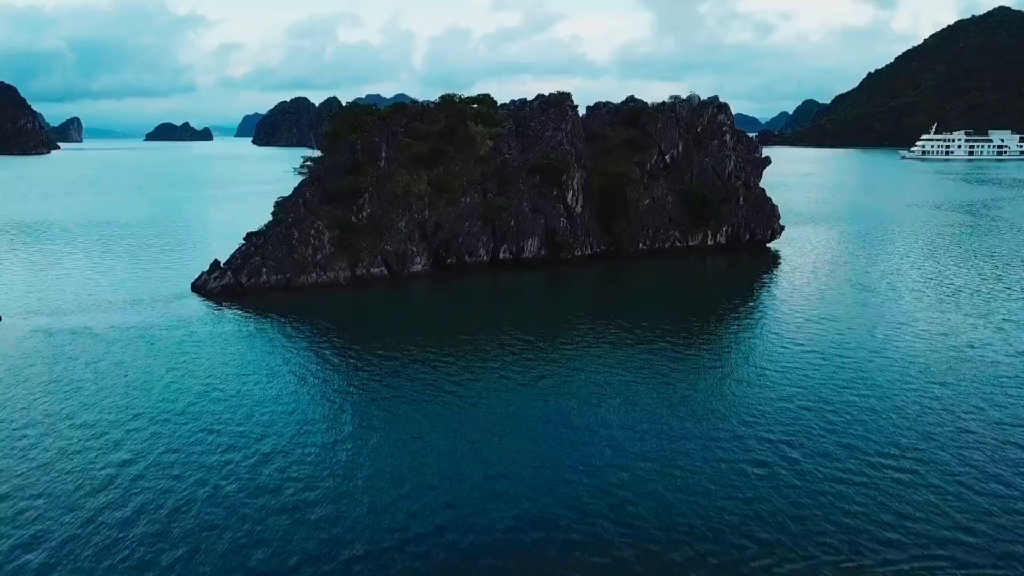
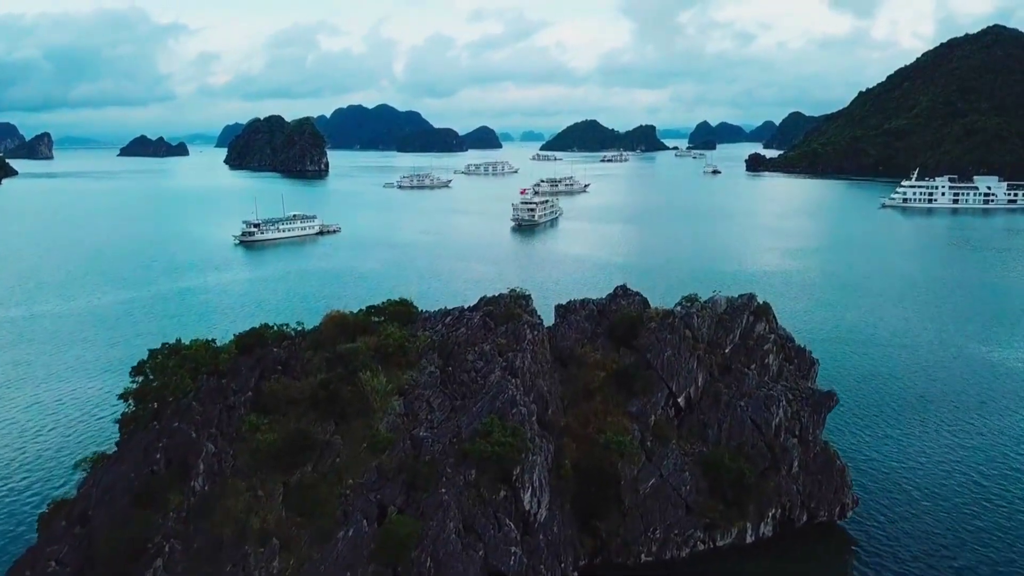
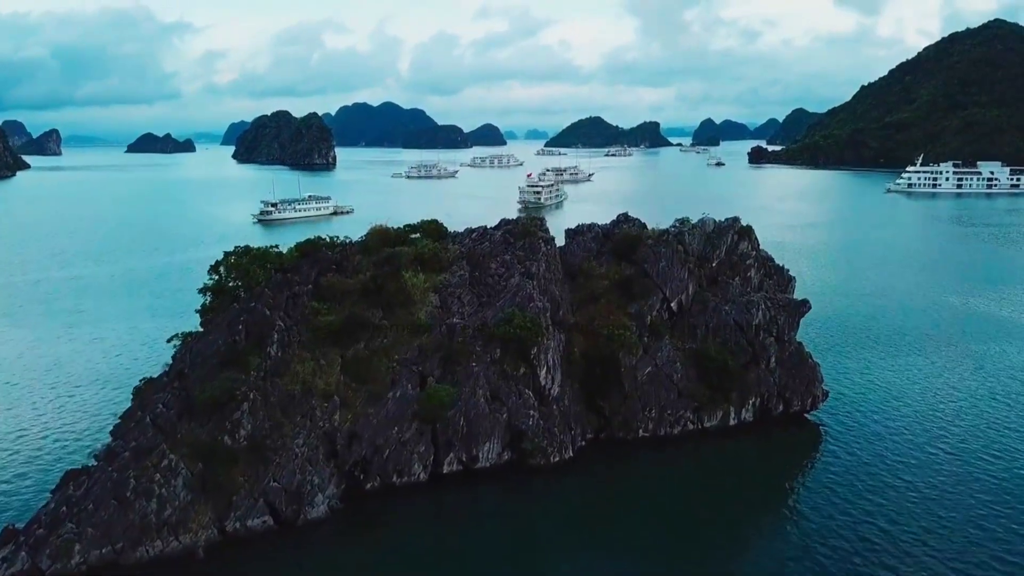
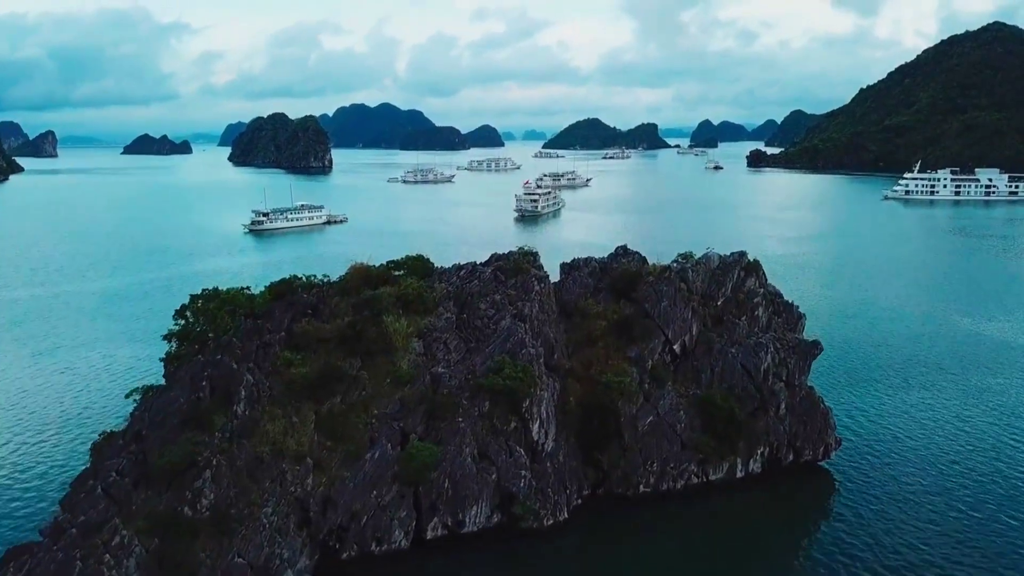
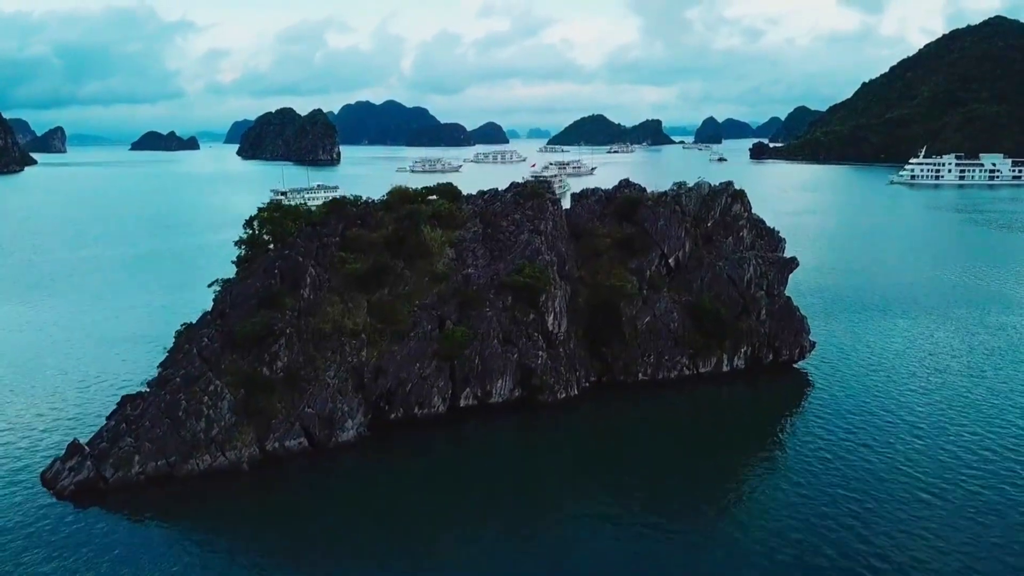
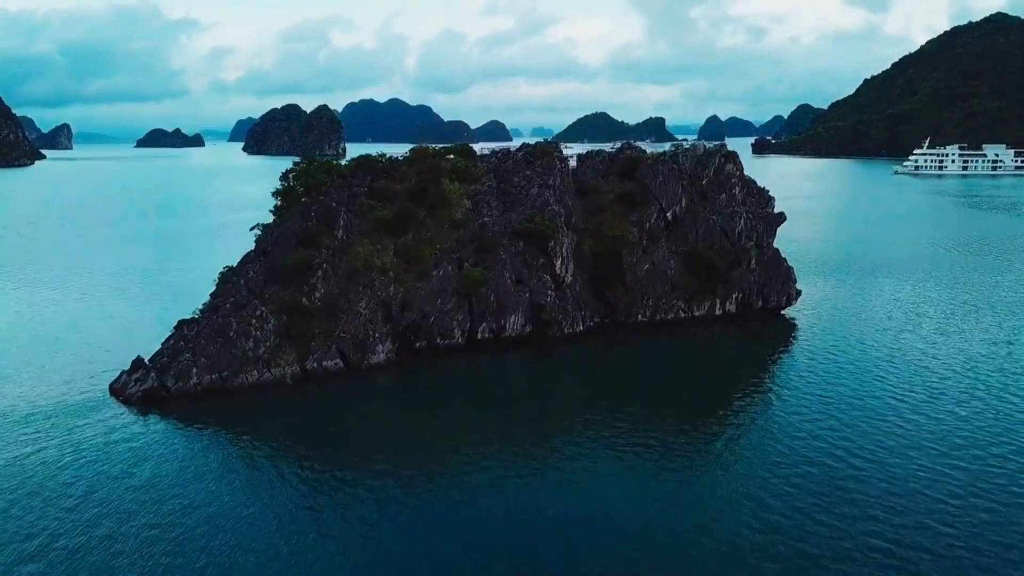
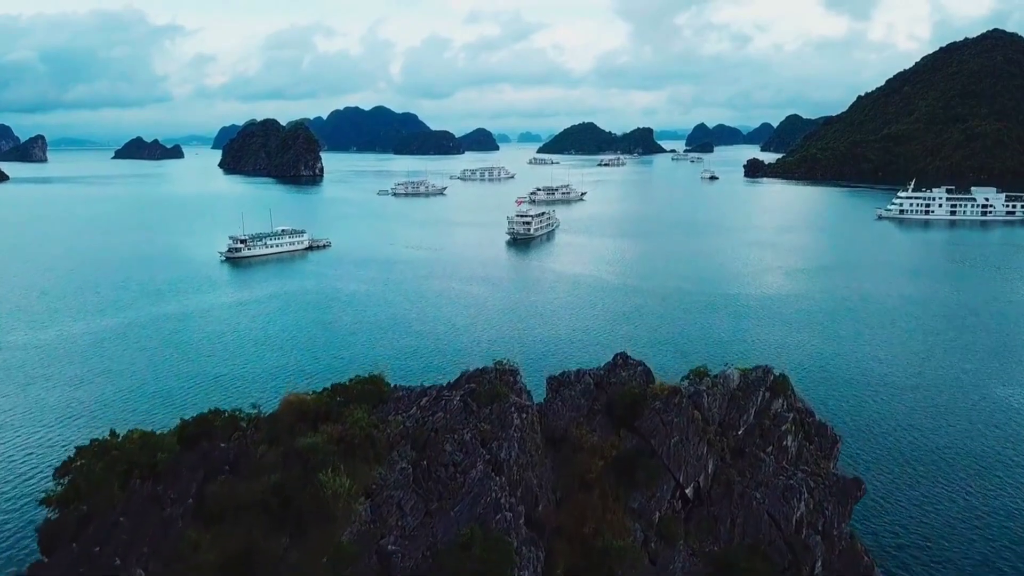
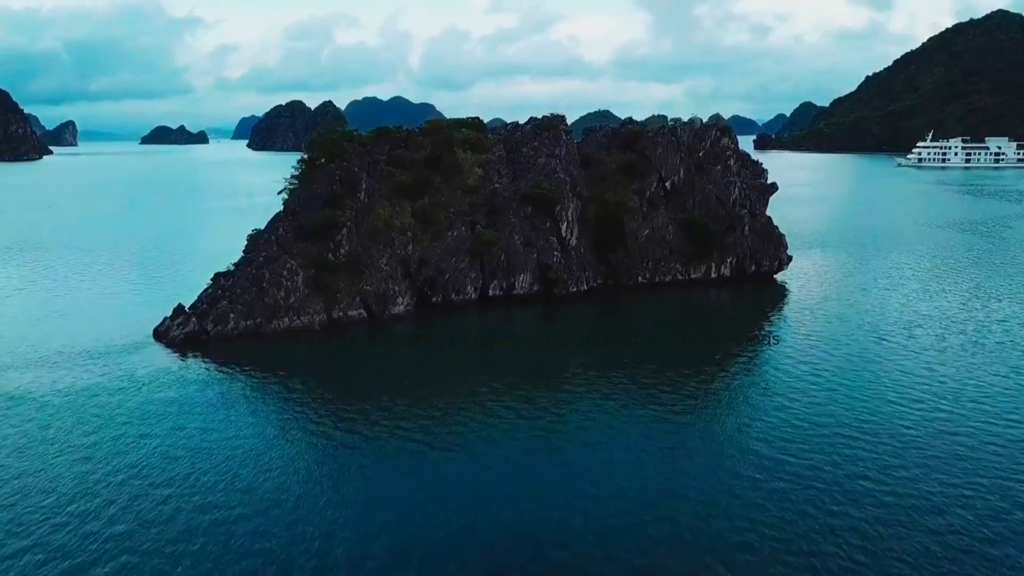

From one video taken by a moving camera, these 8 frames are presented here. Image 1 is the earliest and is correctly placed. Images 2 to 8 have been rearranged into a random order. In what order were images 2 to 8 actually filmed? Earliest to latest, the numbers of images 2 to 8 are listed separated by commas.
8, 6, 5, 3, 4, 2, 7
